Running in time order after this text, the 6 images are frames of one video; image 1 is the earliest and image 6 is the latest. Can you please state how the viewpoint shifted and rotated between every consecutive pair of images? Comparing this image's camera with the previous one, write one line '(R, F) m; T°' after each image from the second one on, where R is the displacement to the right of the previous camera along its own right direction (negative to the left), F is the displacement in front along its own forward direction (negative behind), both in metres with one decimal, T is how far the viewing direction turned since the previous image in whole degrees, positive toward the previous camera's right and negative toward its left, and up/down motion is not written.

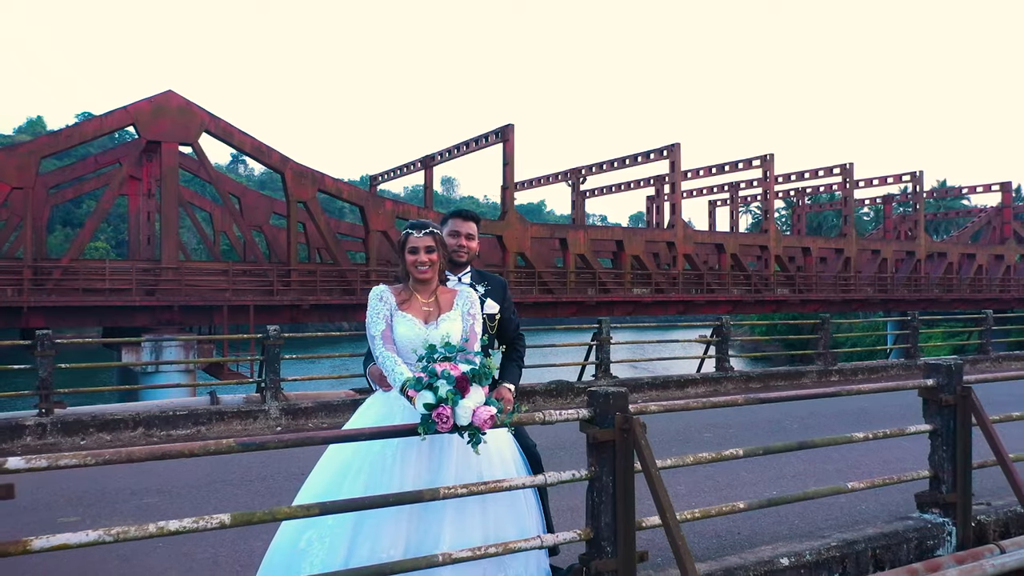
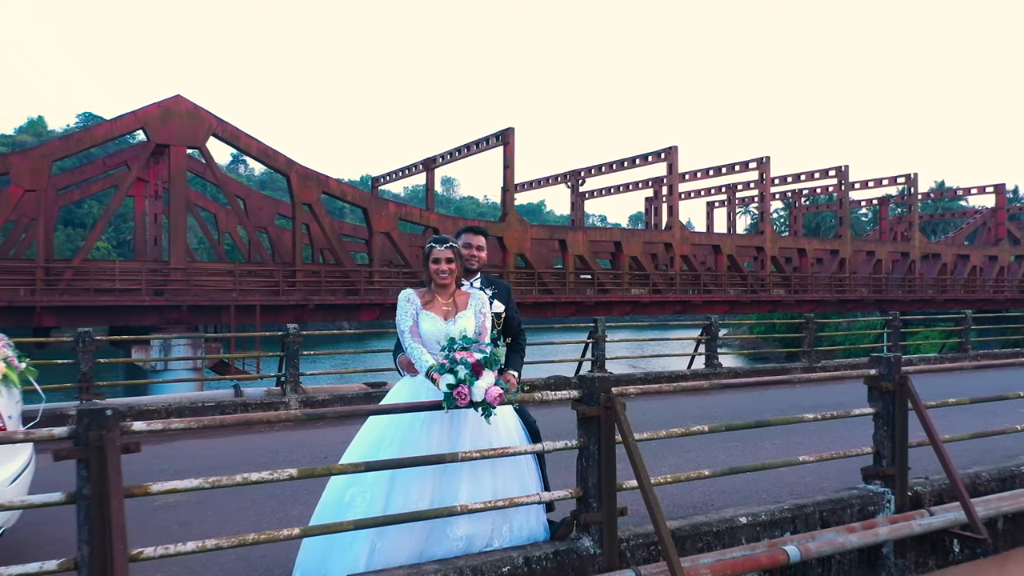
(0.0, -0.6) m; 0°
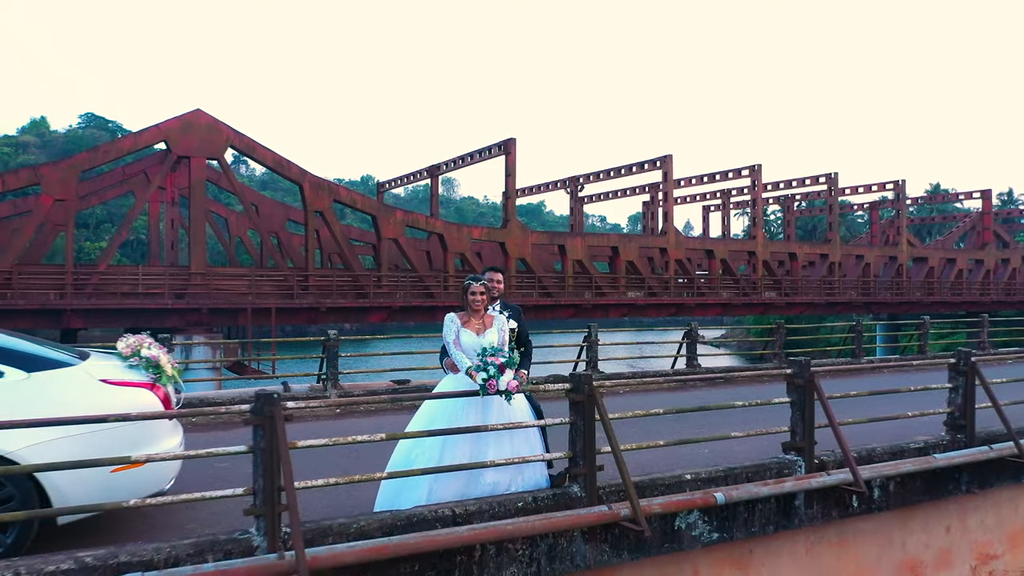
(-0.1, -1.4) m; 0°
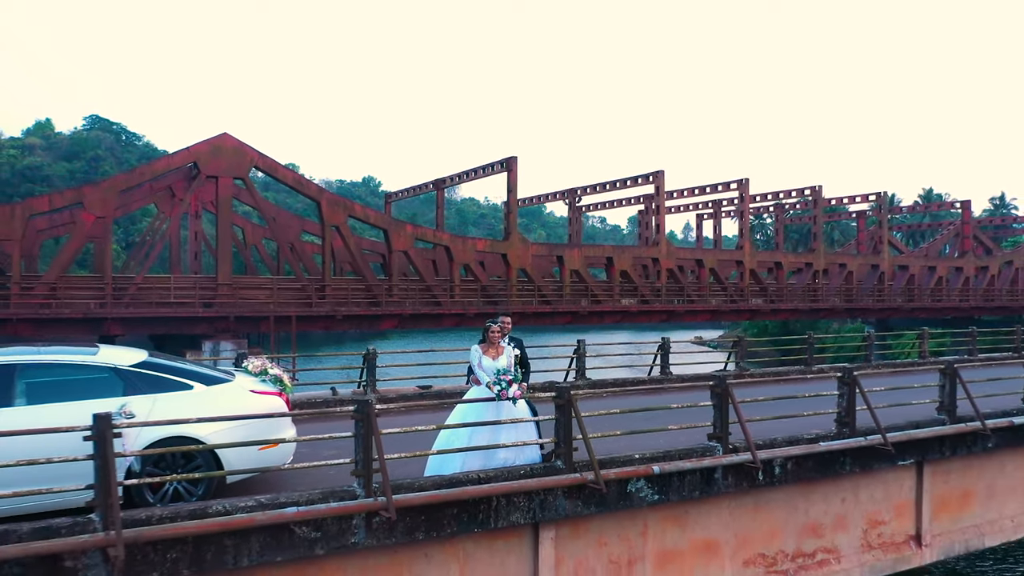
(0.0, -2.3) m; 0°
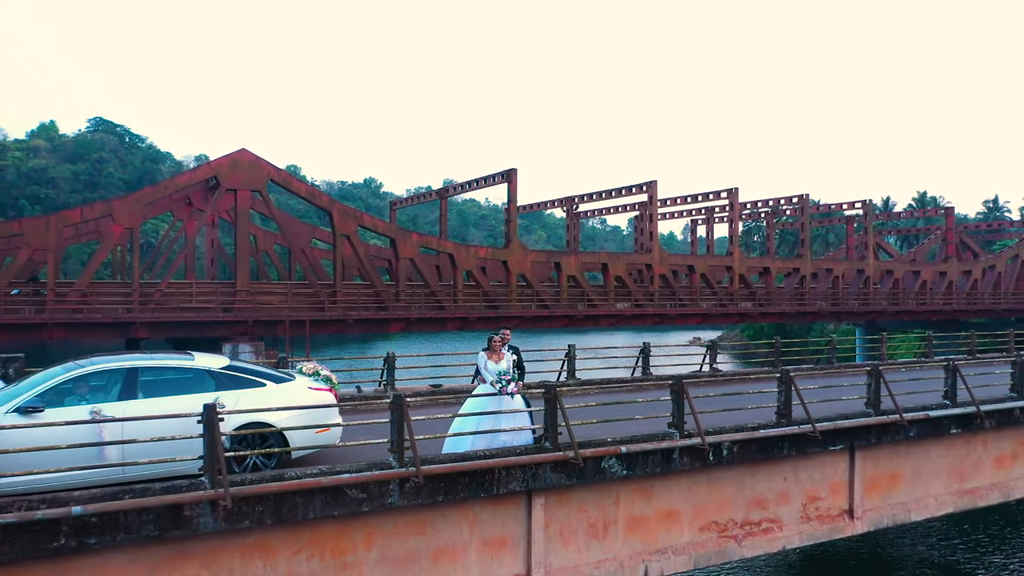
(0.0, -1.9) m; 0°
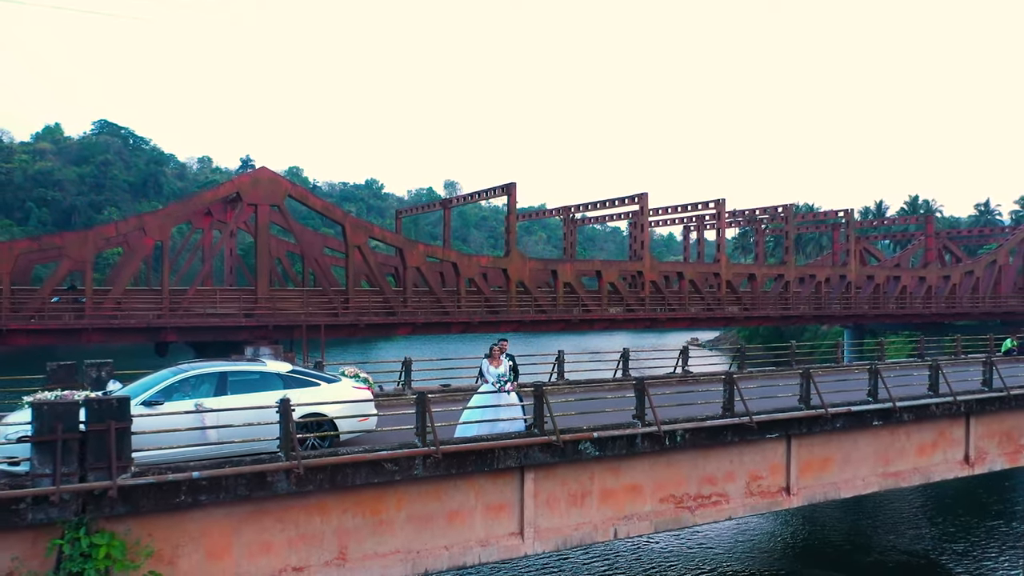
(+0.1, -2.5) m; 0°
